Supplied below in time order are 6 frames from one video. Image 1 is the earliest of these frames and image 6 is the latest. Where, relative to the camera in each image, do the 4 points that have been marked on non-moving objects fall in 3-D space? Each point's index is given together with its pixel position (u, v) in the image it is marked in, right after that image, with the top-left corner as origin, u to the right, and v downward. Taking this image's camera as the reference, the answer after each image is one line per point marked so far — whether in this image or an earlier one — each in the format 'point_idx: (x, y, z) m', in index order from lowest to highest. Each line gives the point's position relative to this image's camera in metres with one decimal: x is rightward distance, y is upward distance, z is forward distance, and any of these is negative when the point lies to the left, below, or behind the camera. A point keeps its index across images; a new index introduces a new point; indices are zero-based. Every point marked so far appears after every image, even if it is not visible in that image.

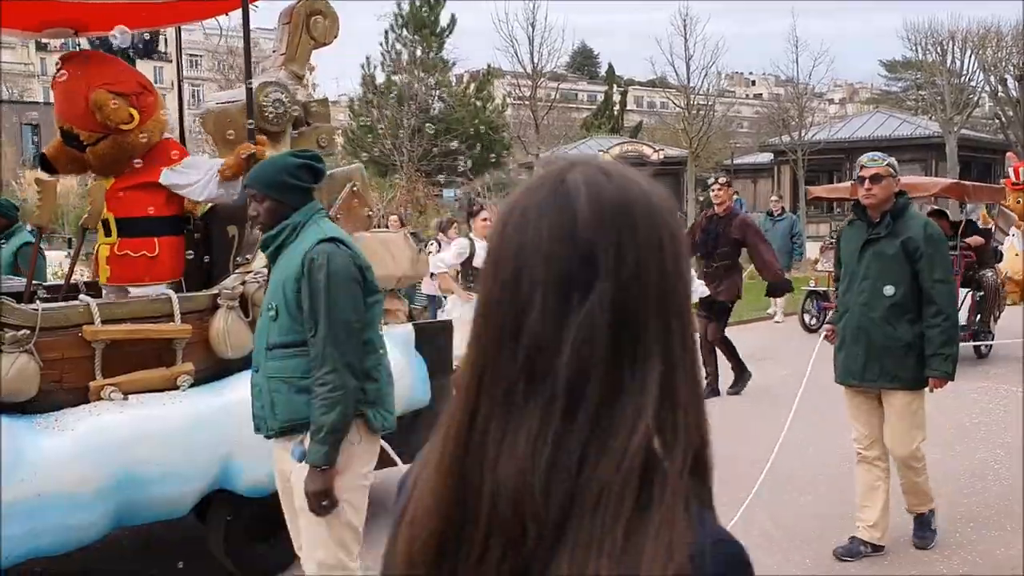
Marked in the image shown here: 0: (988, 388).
0: (+3.9, -0.8, +8.5) m
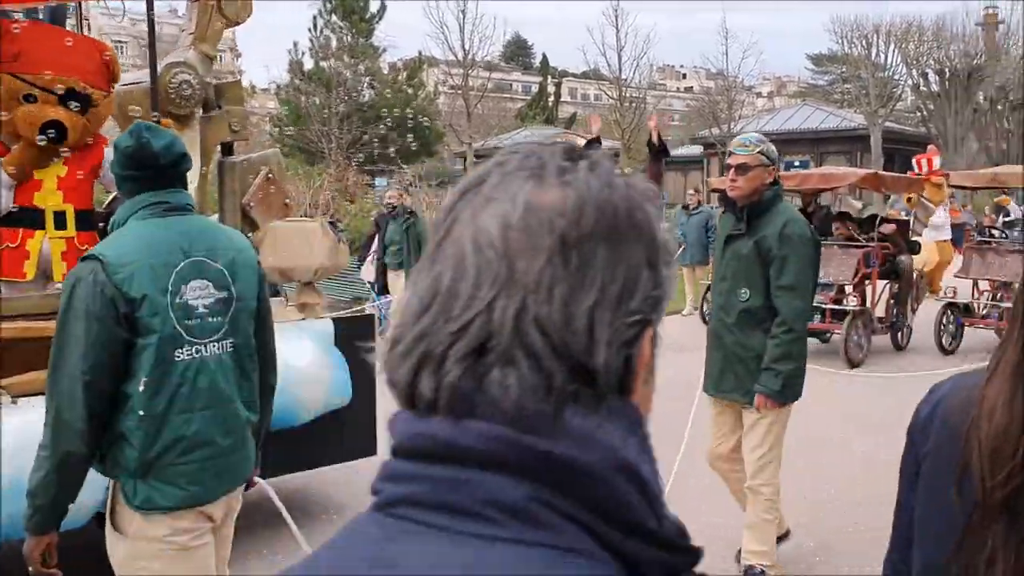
0: (+3.3, -0.8, +8.5) m
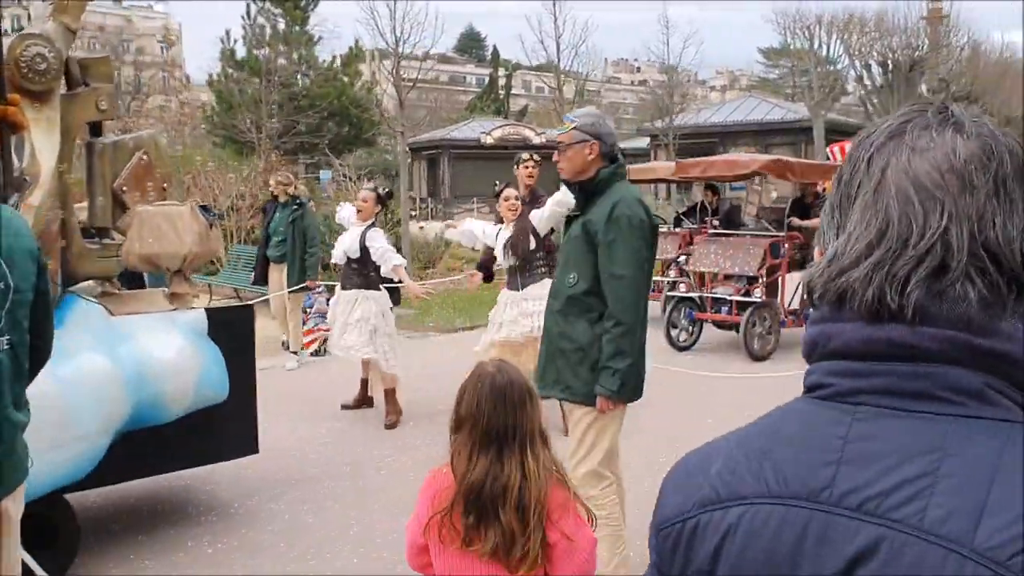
0: (+2.6, -0.7, +8.4) m
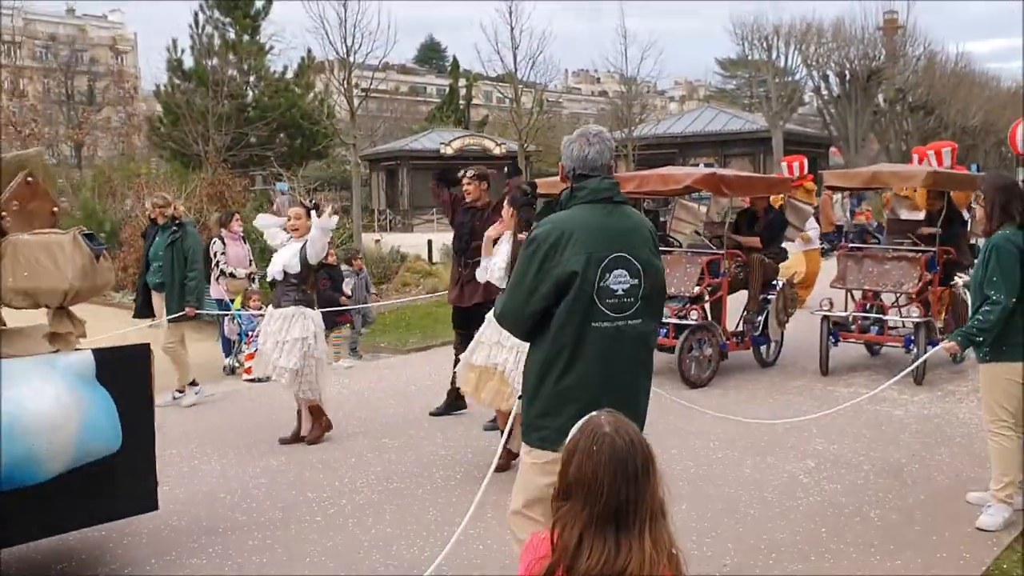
0: (+2.3, -0.8, +8.1) m
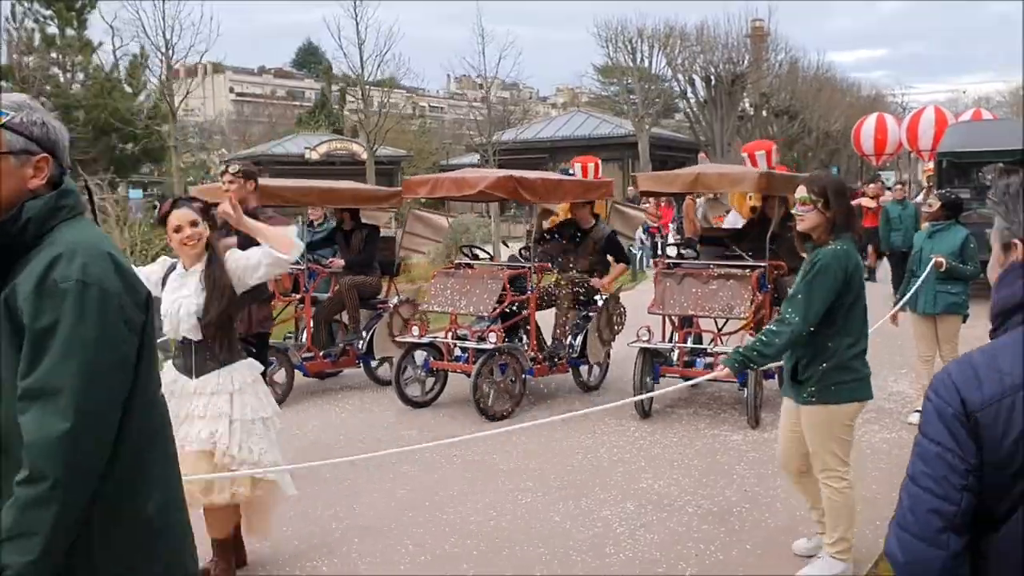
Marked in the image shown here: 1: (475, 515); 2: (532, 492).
0: (+0.8, -0.9, +7.3) m
1: (-0.2, -1.2, +5.4) m
2: (+0.1, -1.2, +5.8) m
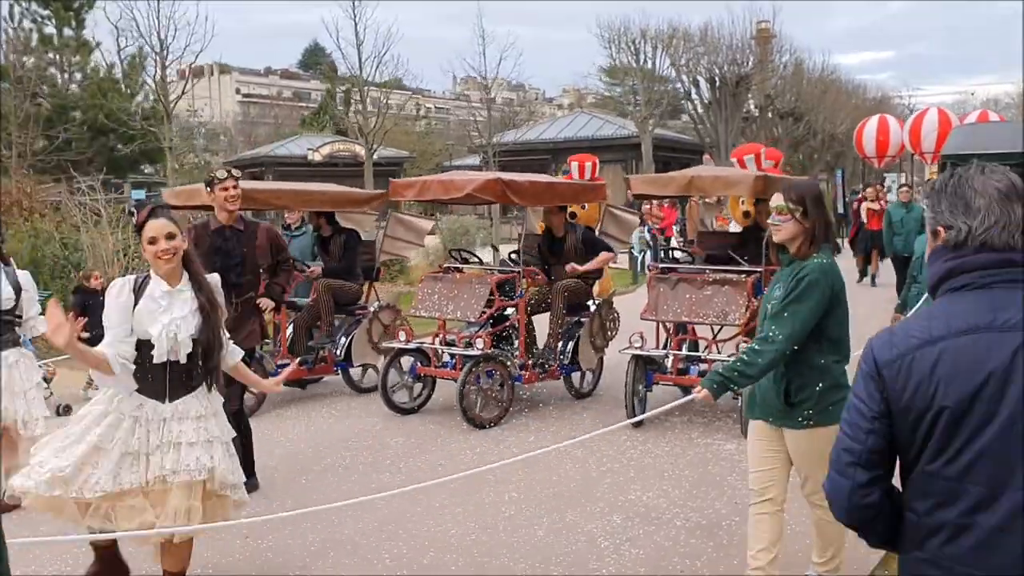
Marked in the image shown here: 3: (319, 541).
0: (+0.8, -1.0, +7.1) m
1: (-0.3, -1.2, +5.3) m
2: (0.0, -1.2, +5.6) m
3: (-1.0, -1.3, +5.1) m
